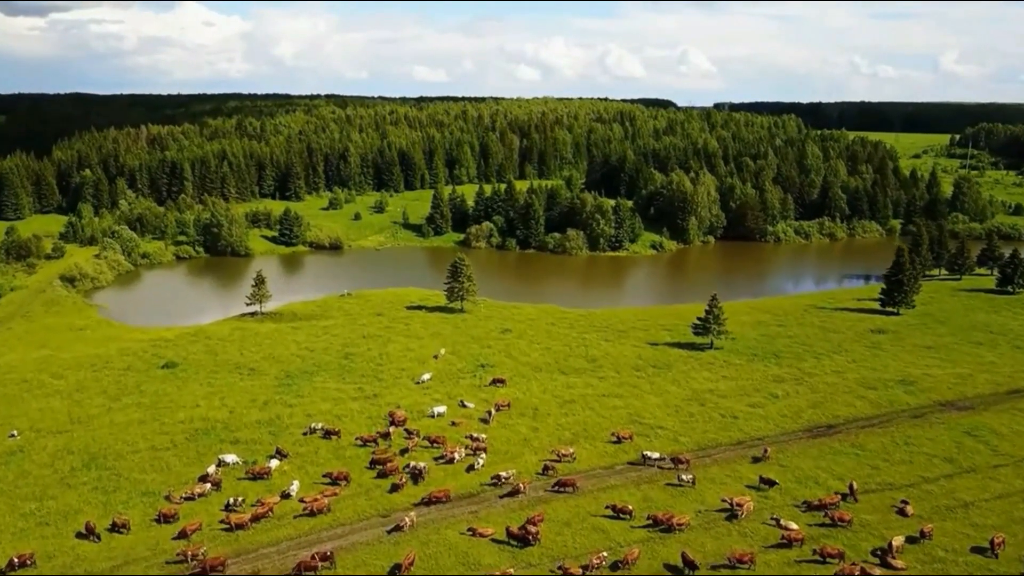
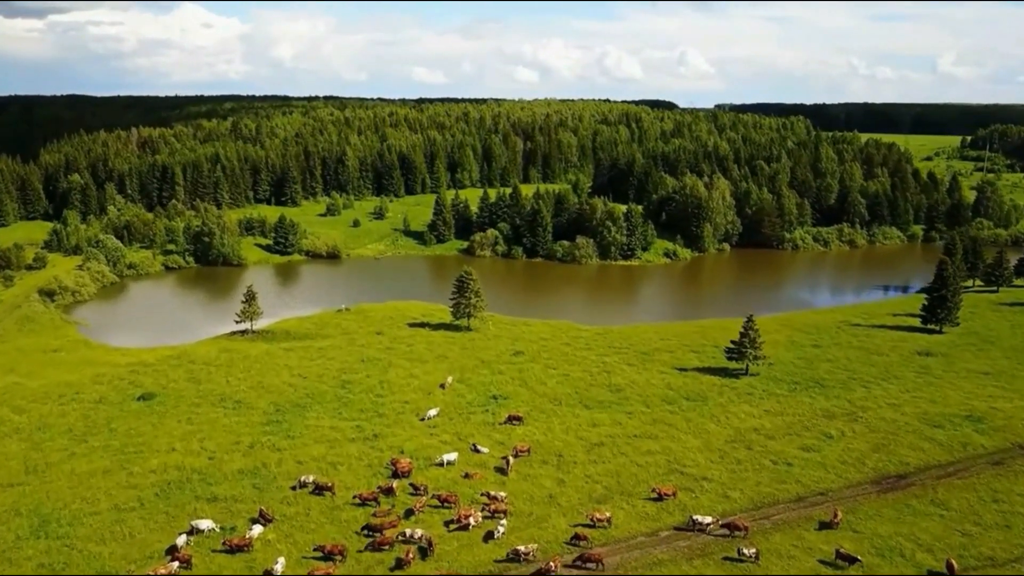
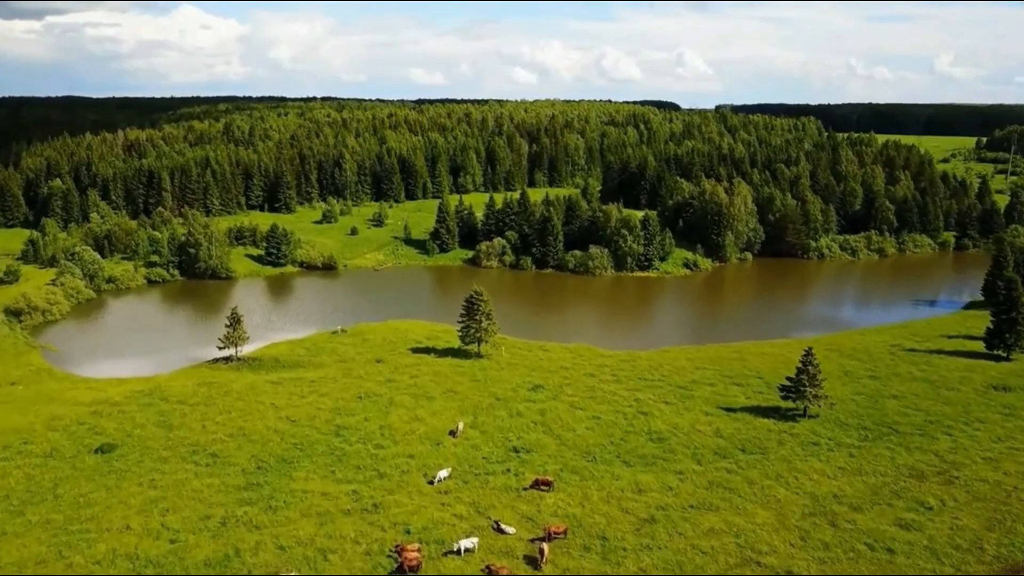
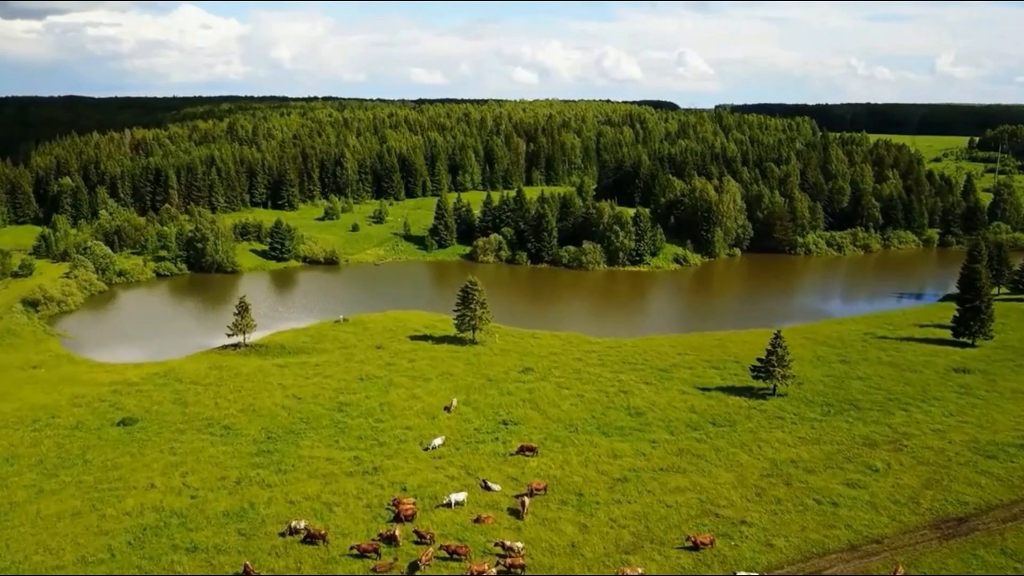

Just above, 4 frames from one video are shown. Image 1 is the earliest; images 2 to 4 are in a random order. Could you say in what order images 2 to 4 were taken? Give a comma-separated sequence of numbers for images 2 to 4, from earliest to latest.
2, 4, 3
